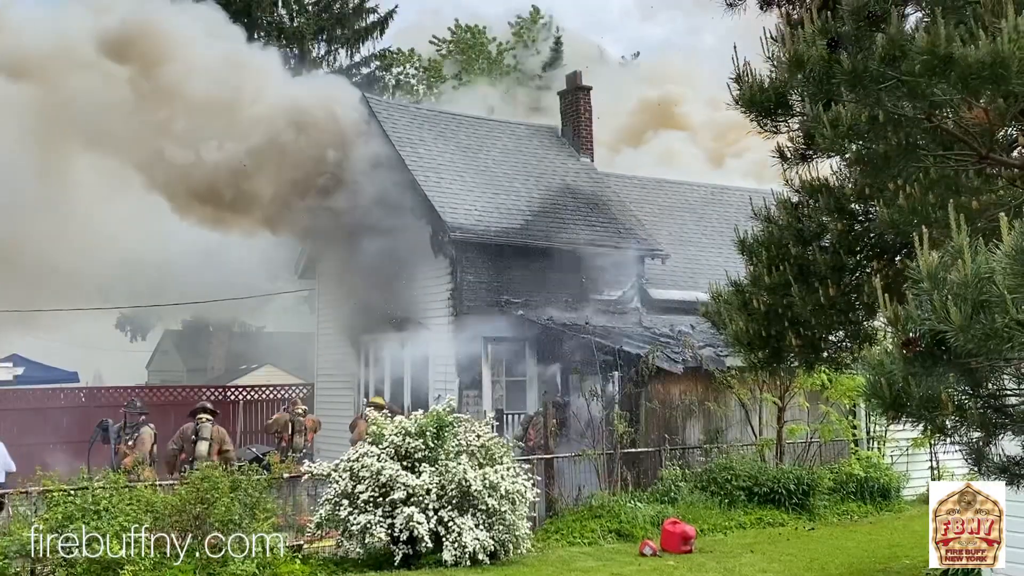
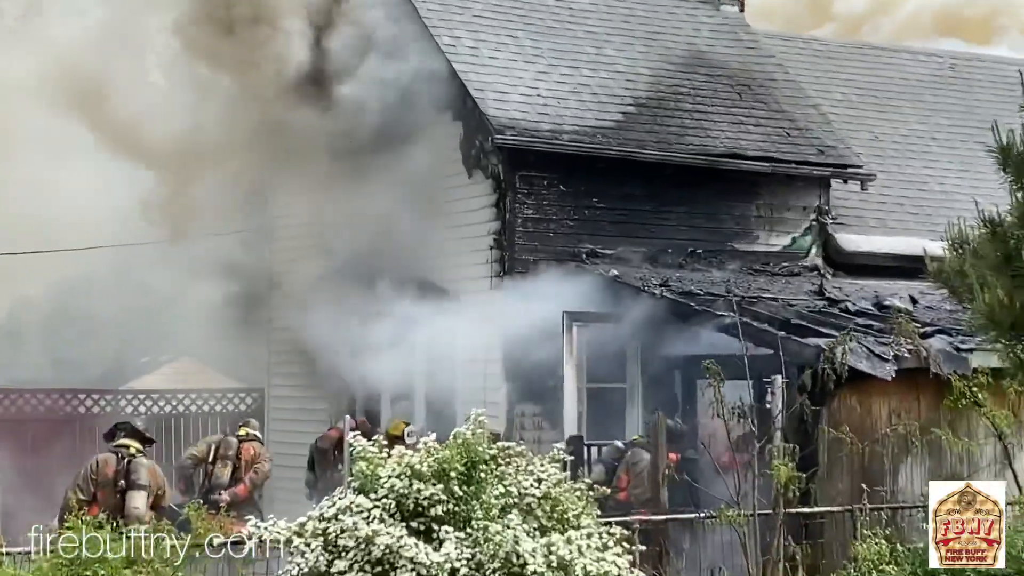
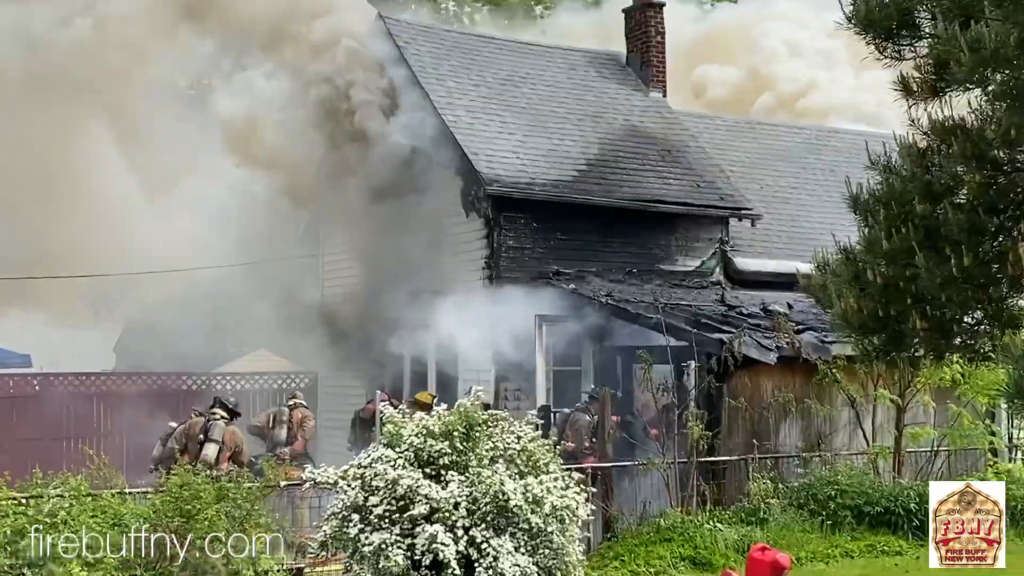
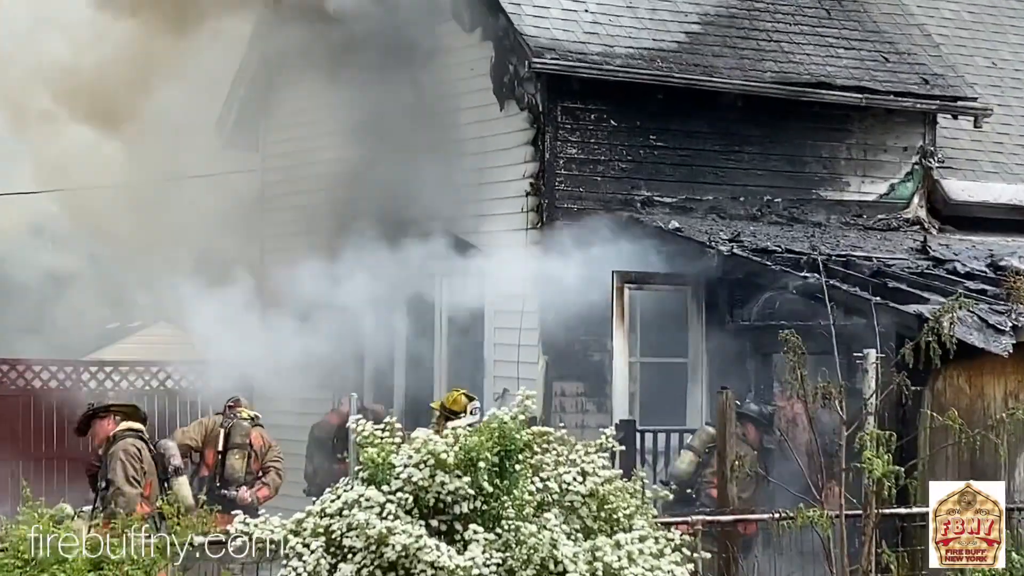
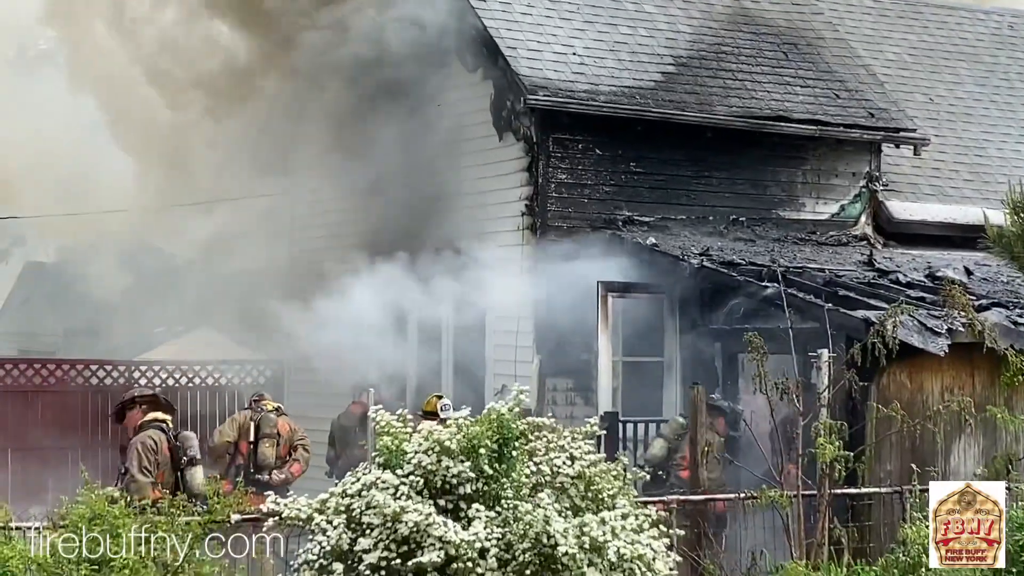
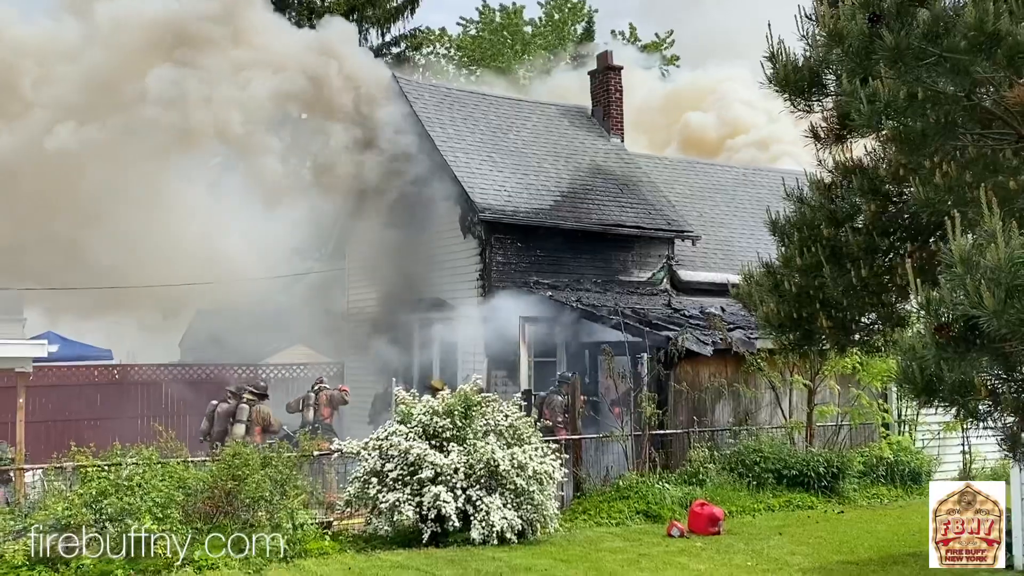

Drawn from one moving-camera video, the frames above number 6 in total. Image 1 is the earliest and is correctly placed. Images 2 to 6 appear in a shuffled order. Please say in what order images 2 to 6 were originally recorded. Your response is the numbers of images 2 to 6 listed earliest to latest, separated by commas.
6, 3, 2, 5, 4
